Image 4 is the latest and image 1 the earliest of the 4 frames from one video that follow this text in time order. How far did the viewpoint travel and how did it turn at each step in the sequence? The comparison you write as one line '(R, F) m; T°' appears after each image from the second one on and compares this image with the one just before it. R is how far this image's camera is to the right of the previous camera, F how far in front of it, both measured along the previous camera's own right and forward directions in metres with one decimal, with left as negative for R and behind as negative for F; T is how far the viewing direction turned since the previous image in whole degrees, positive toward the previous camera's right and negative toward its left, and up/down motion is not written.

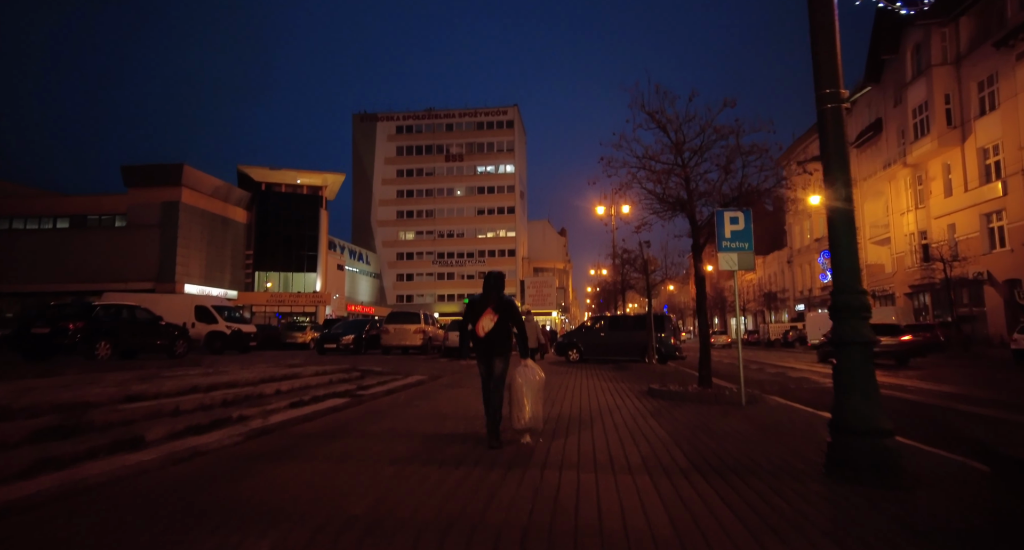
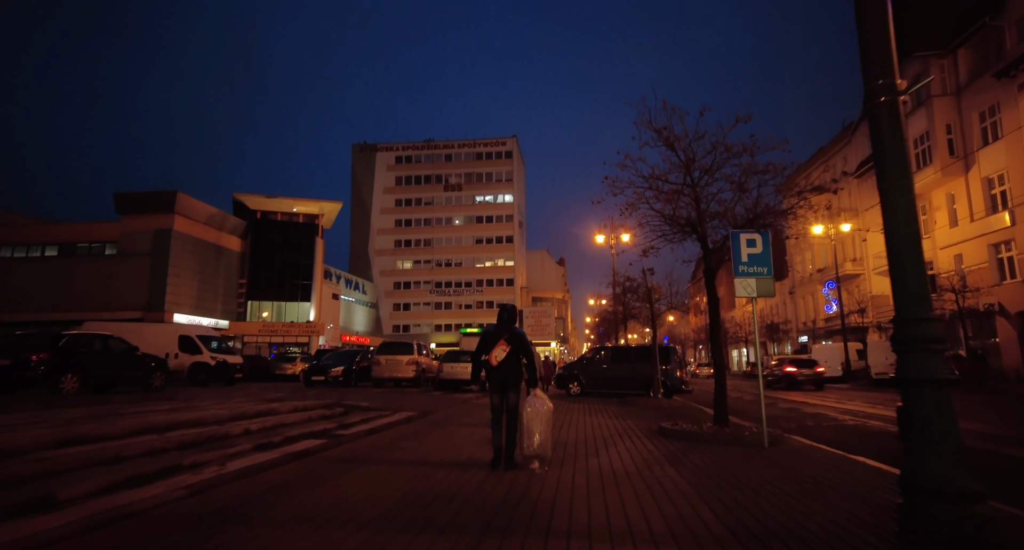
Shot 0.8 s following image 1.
(0.0, +0.8) m; 0°
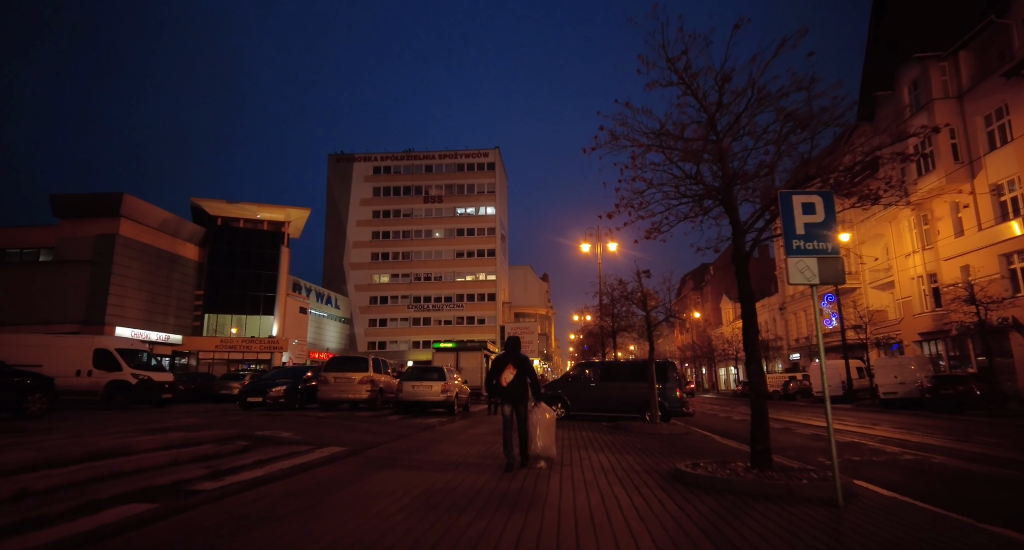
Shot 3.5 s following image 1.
(+0.3, +2.8) m; +2°
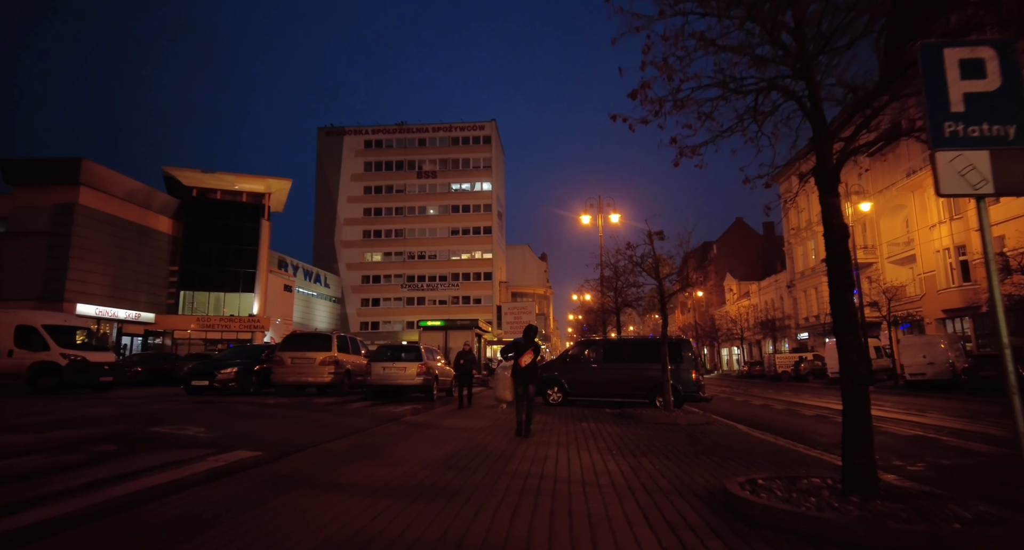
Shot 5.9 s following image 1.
(+0.3, +2.6) m; 0°
